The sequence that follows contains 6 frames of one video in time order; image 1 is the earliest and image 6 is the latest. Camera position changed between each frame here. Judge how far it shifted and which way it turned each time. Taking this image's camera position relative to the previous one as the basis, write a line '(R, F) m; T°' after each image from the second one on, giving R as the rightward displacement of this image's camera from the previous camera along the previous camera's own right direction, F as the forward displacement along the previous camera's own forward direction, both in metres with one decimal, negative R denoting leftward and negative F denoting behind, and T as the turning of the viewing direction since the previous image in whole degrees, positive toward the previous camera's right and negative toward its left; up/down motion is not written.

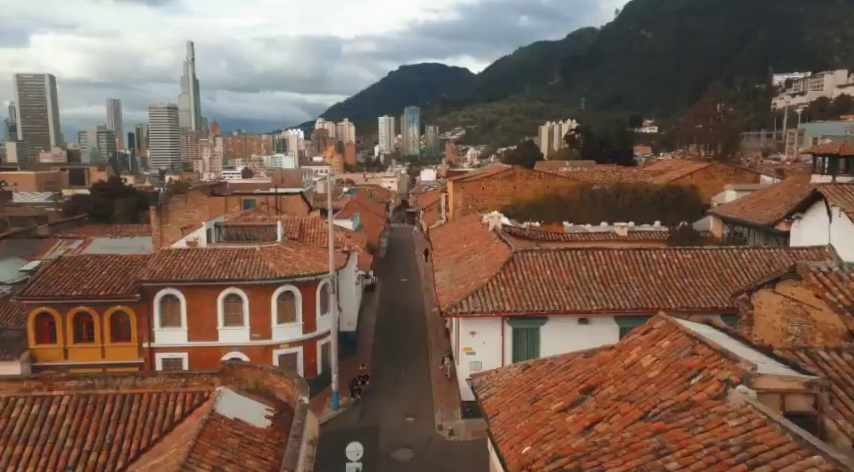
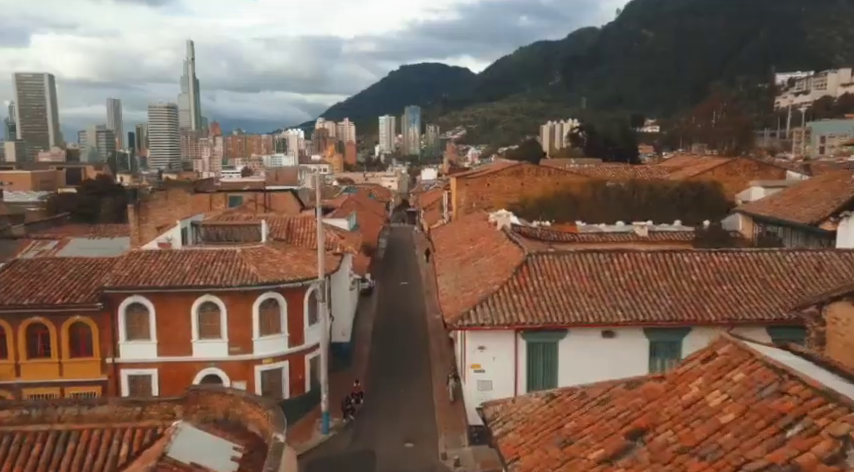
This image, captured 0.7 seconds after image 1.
(0.0, +2.7) m; 0°
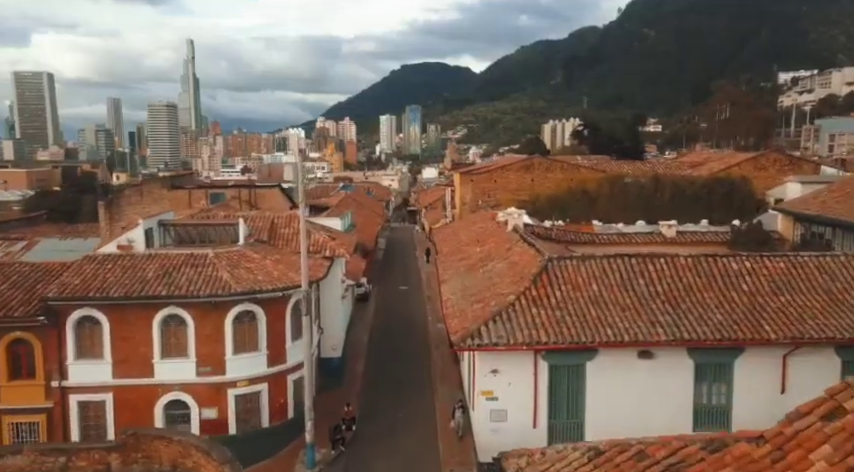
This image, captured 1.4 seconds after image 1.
(0.0, +3.0) m; 0°
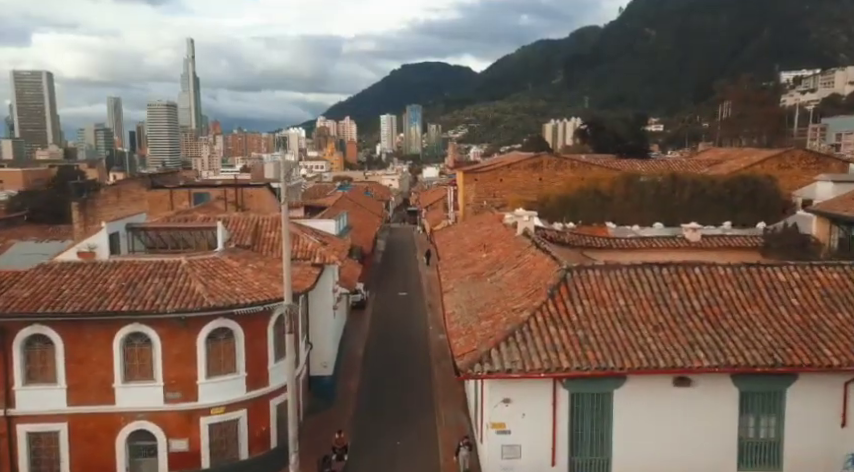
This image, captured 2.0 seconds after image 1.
(0.0, +2.2) m; 0°
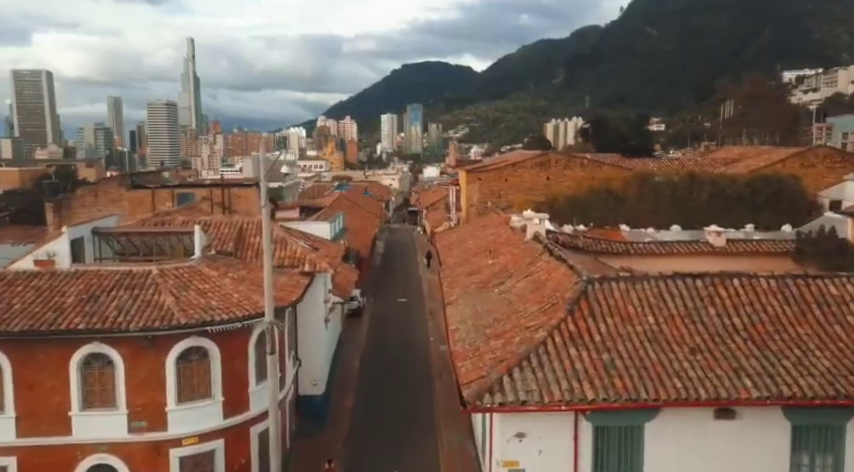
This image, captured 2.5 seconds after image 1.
(0.0, +1.9) m; 0°
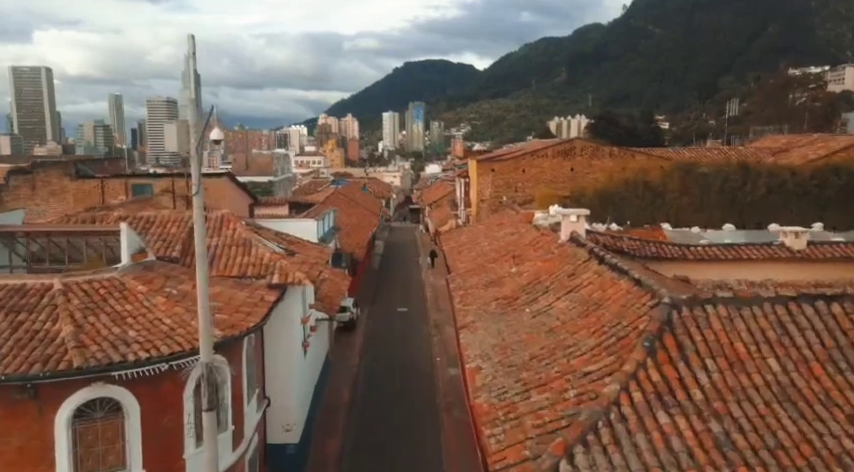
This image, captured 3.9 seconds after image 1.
(-0.1, +4.3) m; 0°
